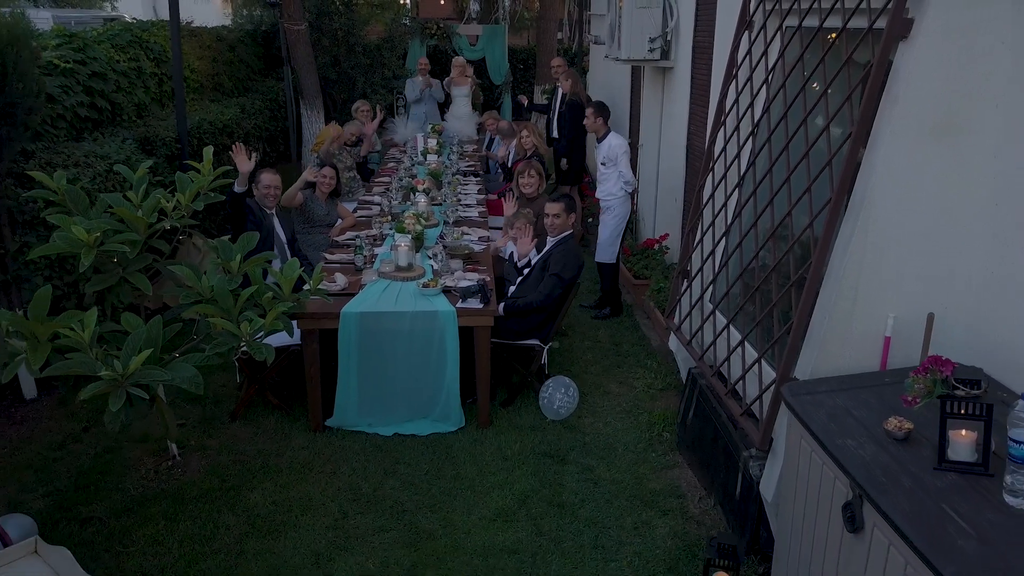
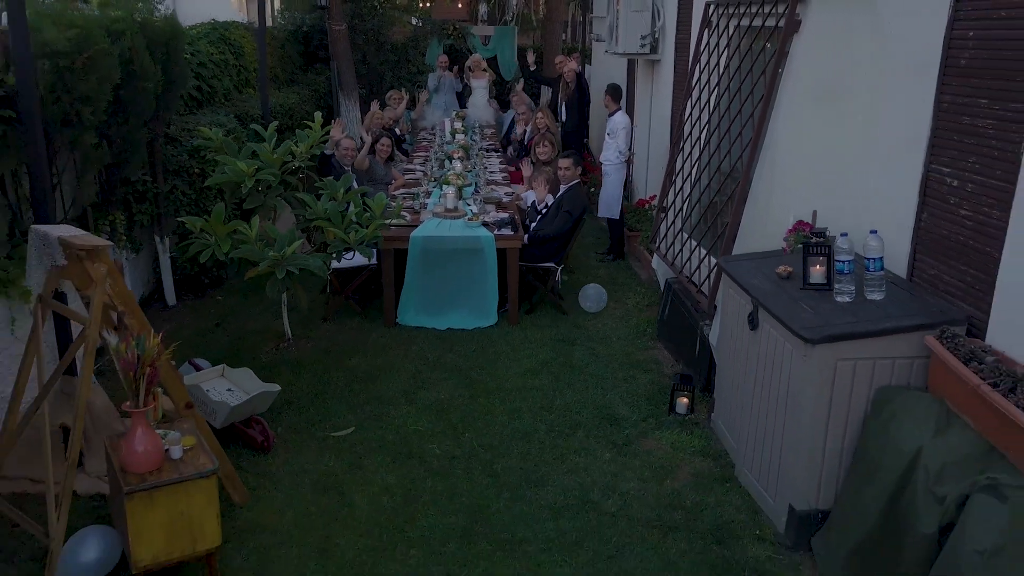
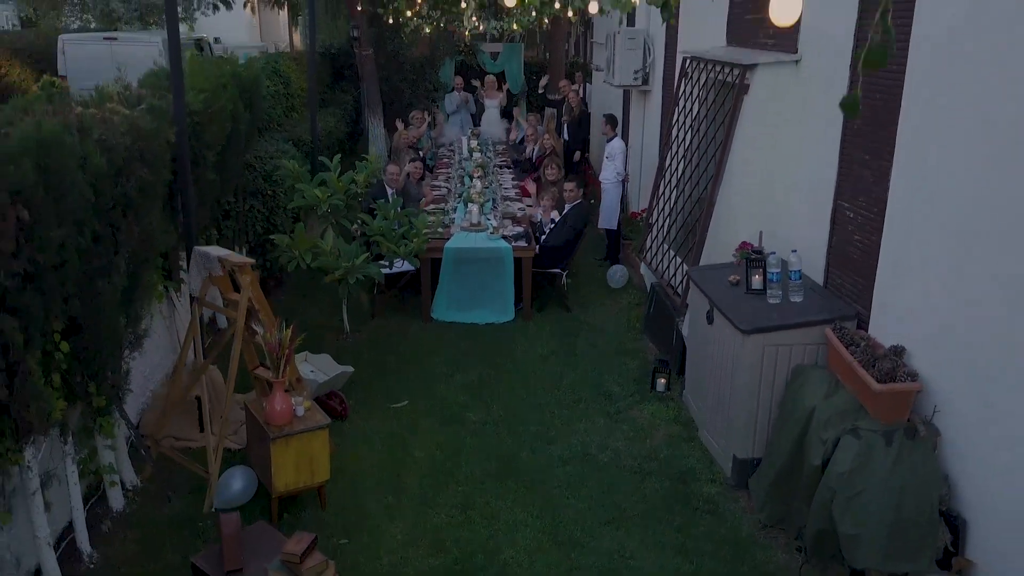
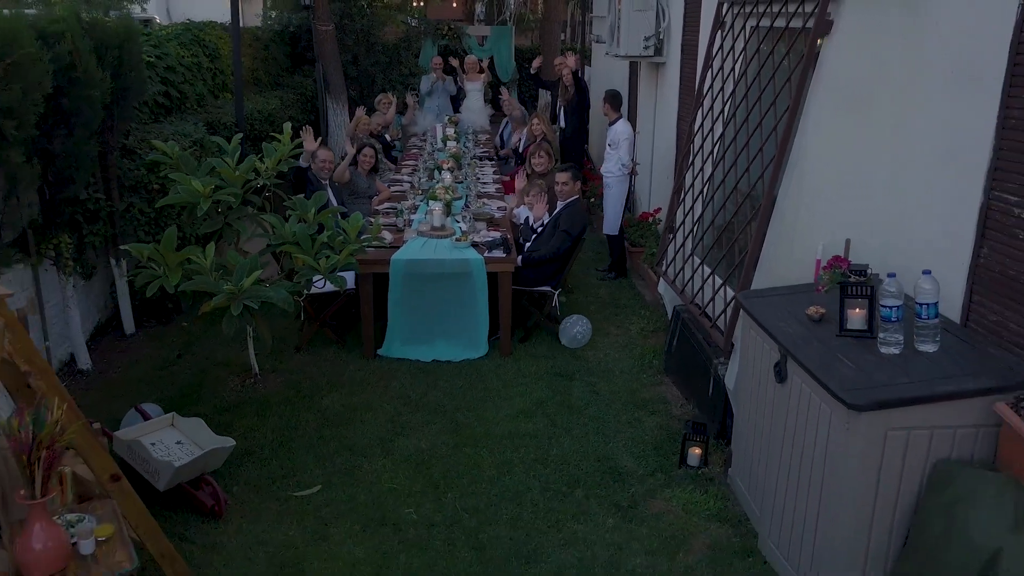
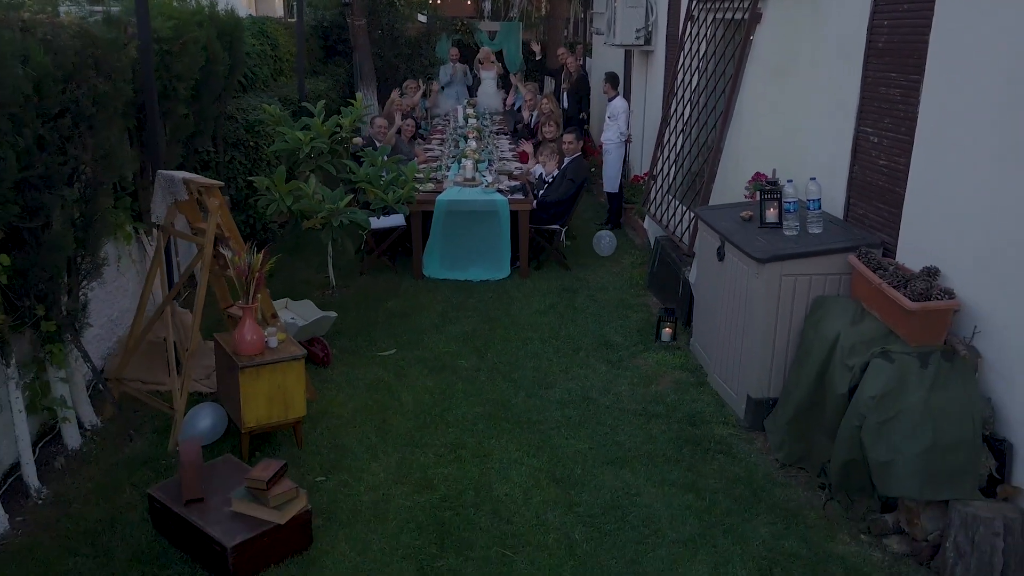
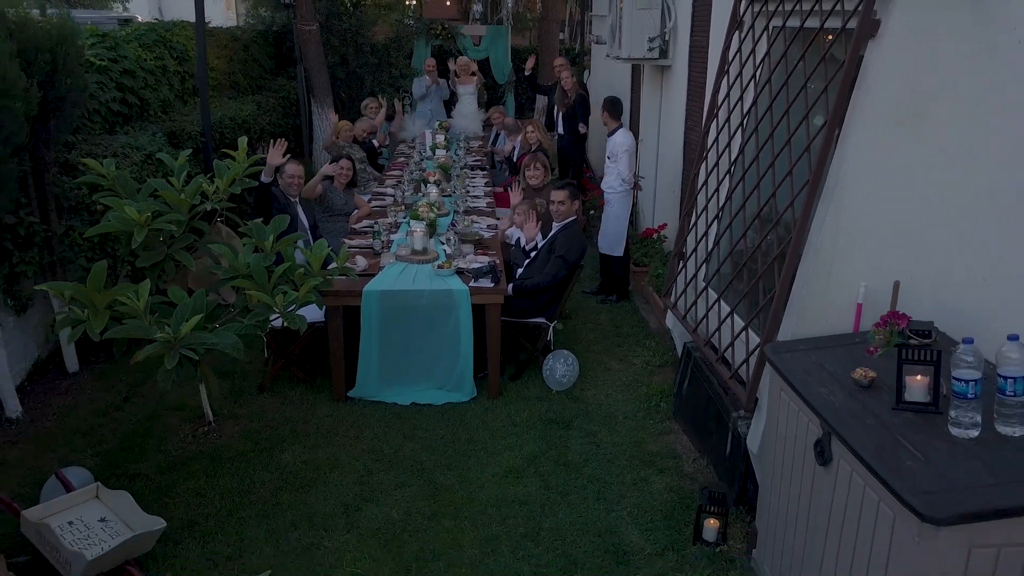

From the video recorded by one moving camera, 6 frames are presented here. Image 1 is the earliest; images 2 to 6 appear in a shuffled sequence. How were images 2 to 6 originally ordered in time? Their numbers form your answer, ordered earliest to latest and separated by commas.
6, 4, 2, 5, 3
